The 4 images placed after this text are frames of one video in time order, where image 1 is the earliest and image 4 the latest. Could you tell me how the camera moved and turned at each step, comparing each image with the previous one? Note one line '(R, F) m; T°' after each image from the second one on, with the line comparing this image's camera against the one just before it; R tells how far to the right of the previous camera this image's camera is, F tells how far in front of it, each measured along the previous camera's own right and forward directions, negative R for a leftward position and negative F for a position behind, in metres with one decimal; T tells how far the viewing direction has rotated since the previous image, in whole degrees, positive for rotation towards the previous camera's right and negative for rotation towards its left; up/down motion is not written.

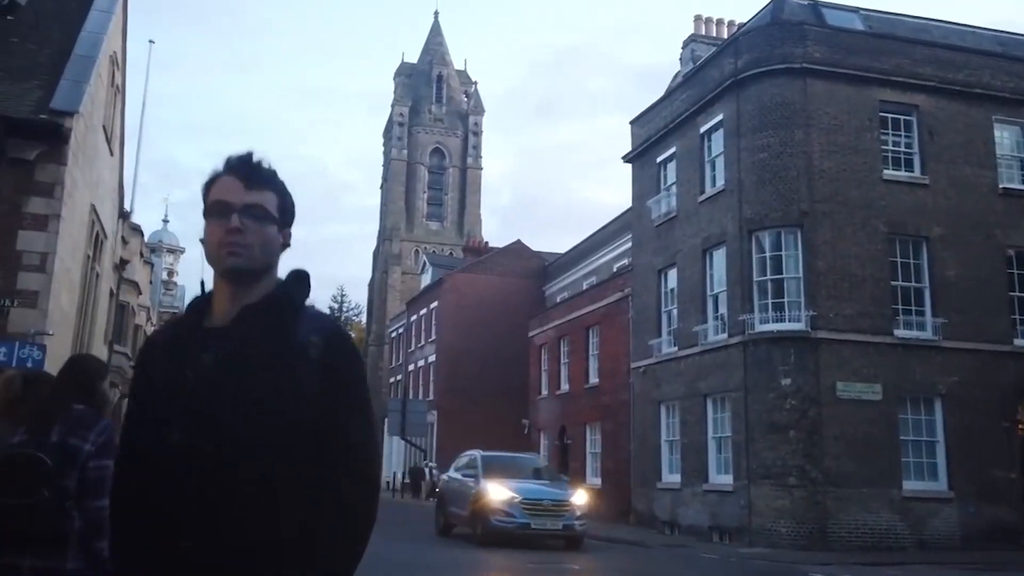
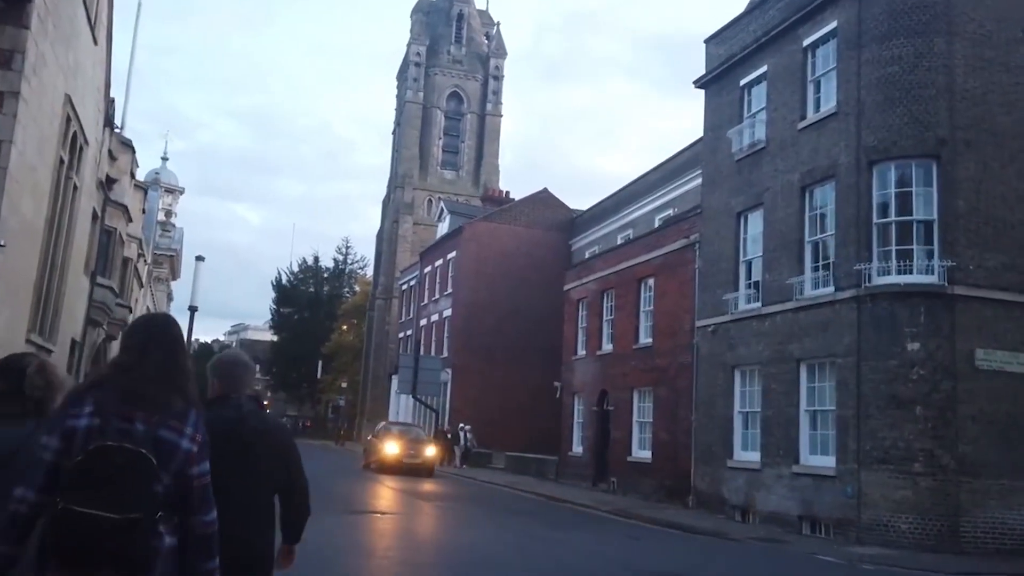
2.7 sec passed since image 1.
(-1.1, +3.7) m; 0°
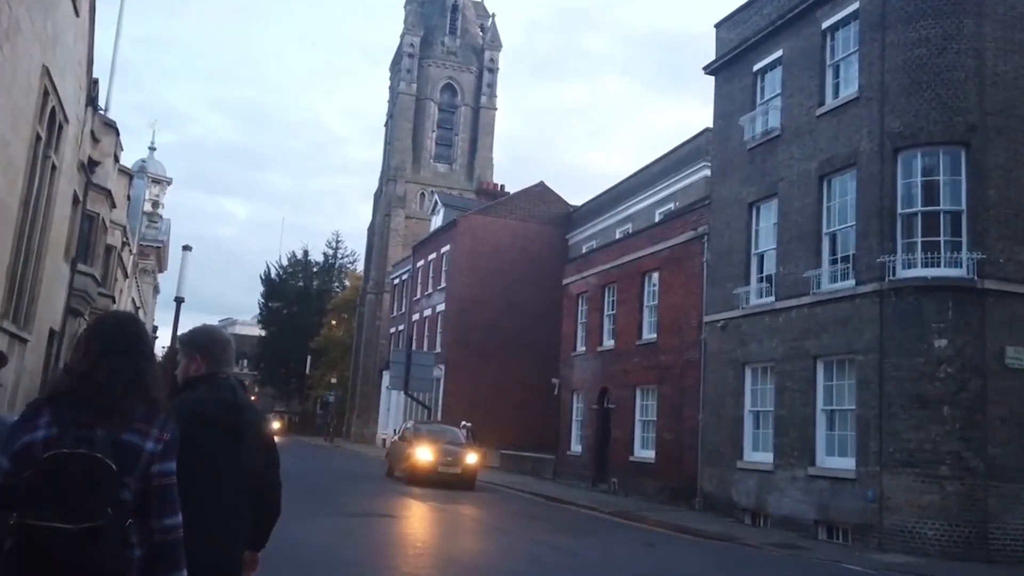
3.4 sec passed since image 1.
(-0.3, +0.9) m; +1°
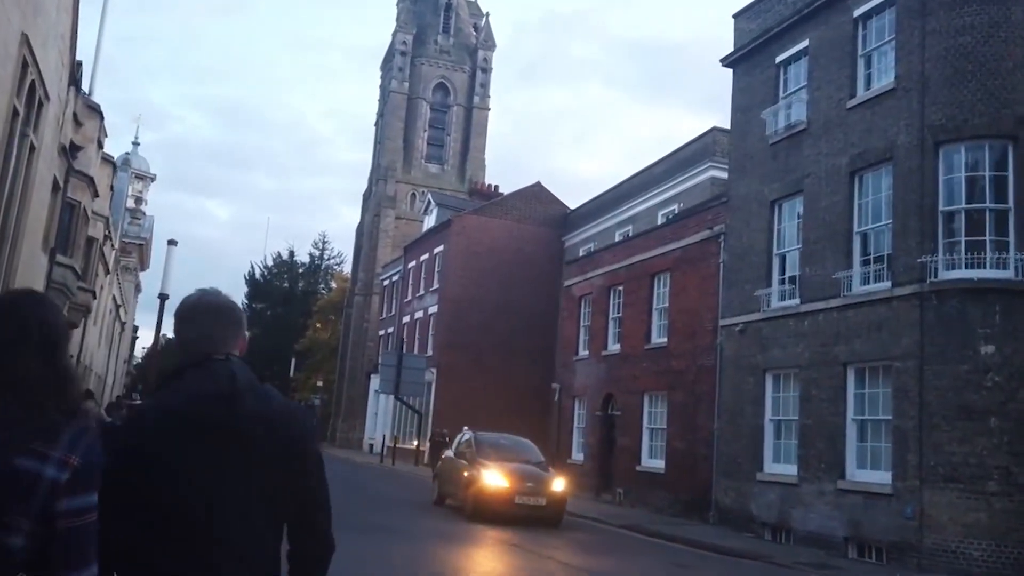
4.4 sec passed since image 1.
(-0.5, +1.1) m; +1°
